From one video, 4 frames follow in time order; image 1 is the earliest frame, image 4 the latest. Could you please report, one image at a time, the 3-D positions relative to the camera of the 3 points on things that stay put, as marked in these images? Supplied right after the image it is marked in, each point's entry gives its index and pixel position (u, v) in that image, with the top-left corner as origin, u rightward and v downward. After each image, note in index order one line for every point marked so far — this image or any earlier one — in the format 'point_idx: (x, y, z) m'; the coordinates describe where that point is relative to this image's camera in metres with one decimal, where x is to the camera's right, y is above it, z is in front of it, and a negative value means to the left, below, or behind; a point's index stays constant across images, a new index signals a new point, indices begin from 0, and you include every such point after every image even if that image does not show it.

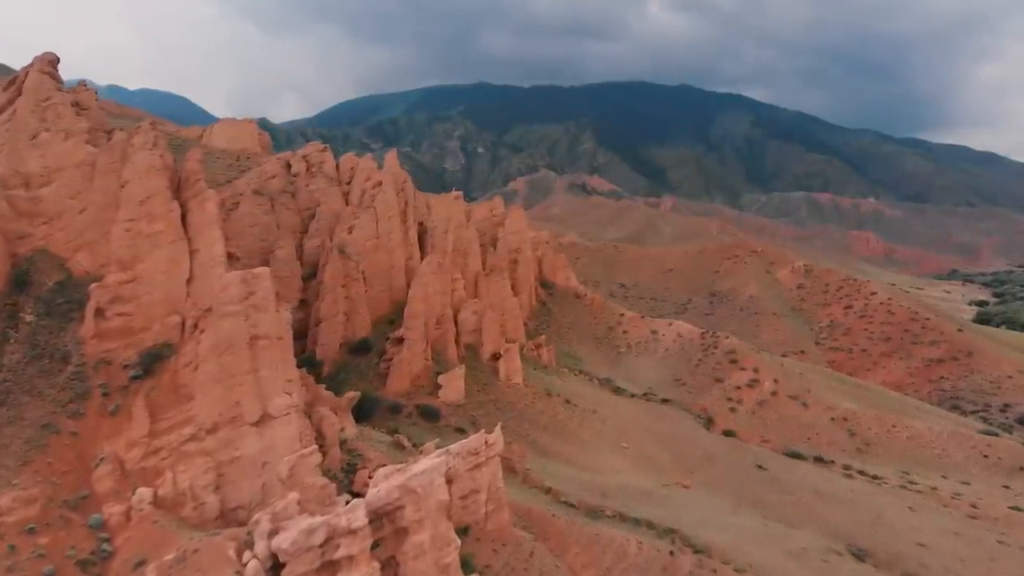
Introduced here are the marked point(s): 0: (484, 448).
0: (-0.5, -3.1, +15.2) m
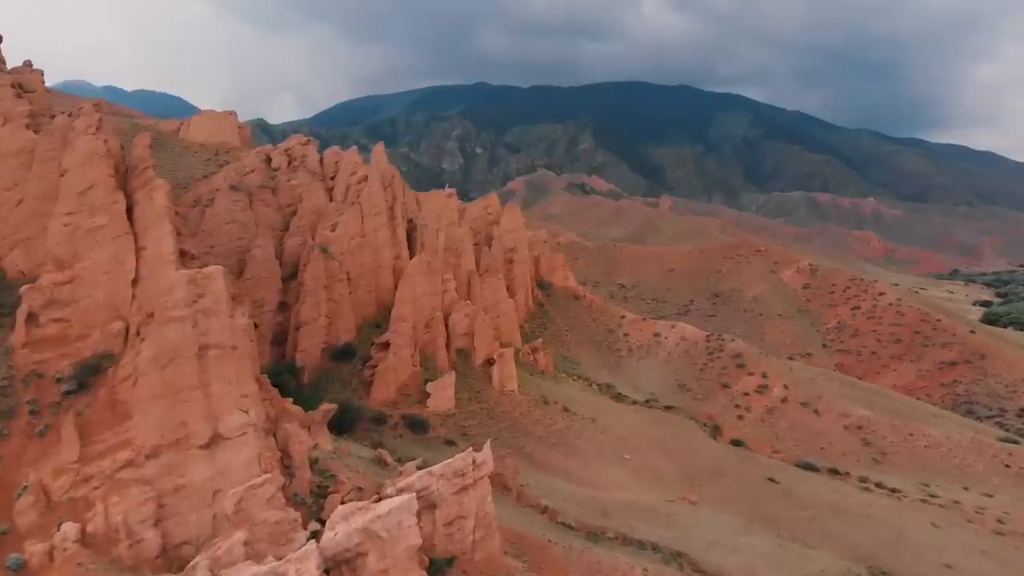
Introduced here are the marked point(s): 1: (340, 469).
0: (-0.7, -3.1, +13.6) m
1: (-3.1, -3.3, +14.4) m
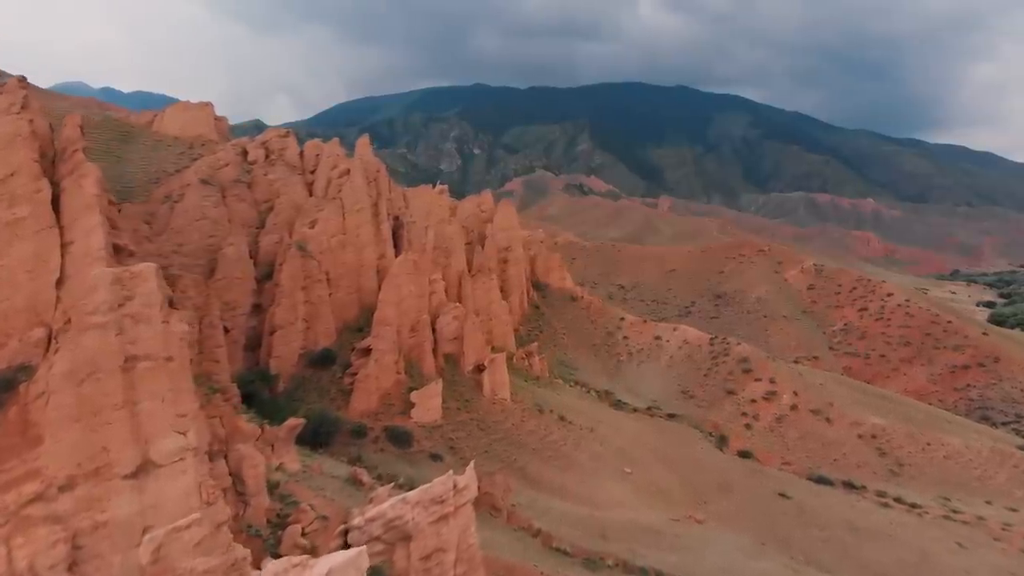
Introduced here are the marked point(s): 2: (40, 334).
0: (-0.9, -3.1, +11.9) m
1: (-3.3, -3.3, +12.8) m
2: (-6.0, -0.6, +10.0) m
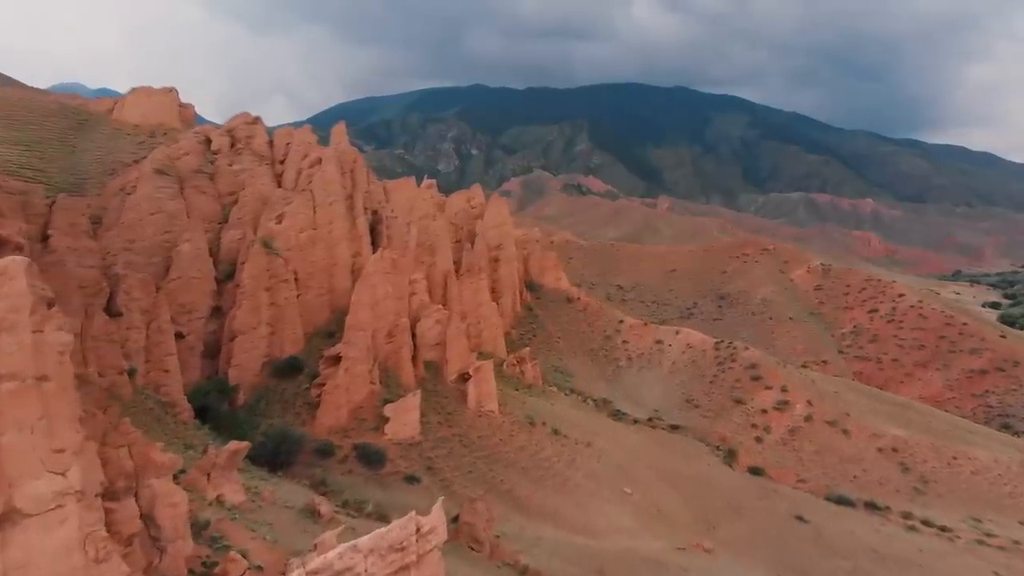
0: (-1.2, -3.1, +9.8) m
1: (-3.6, -3.3, +10.6) m
2: (-6.3, -0.6, +7.9) m
